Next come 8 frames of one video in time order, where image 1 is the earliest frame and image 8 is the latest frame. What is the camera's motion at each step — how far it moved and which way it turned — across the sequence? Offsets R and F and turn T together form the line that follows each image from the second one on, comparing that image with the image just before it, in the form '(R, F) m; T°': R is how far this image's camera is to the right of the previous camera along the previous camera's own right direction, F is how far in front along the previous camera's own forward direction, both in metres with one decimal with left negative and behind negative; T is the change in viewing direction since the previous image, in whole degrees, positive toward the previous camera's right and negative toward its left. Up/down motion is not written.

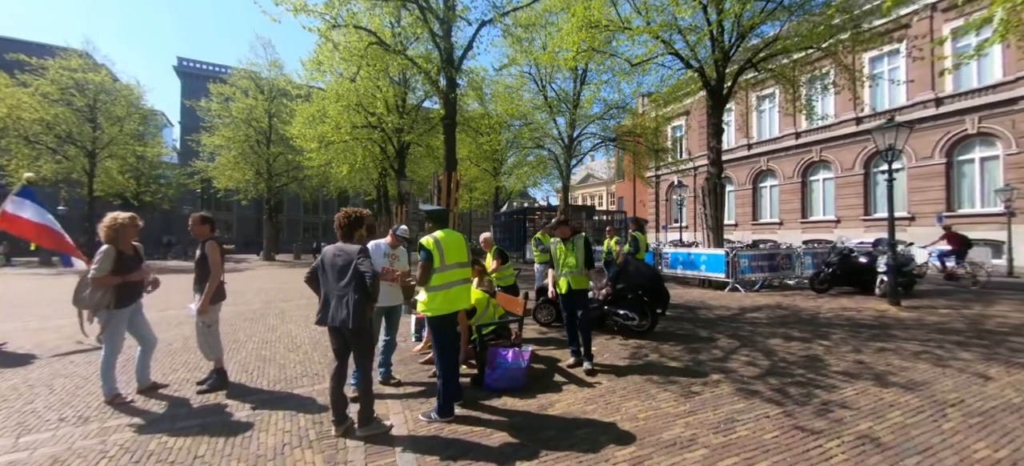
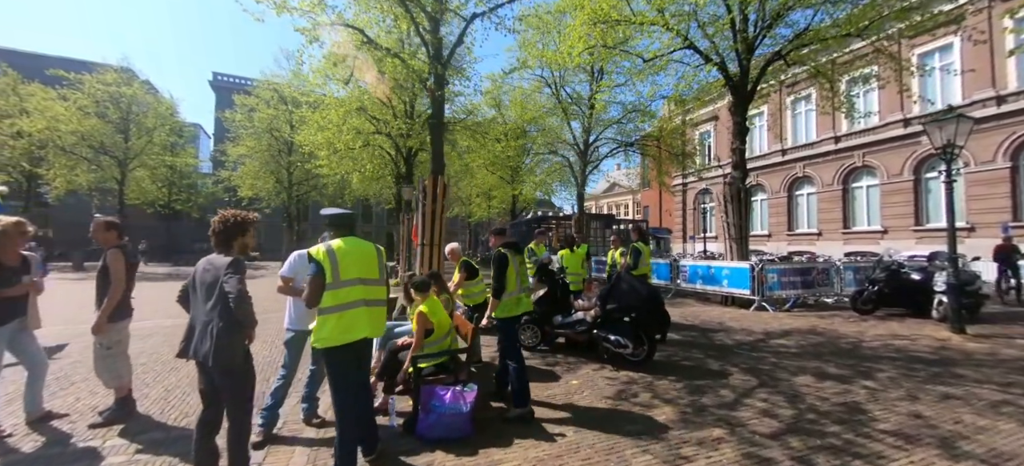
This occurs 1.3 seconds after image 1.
(+0.8, +1.0) m; -4°
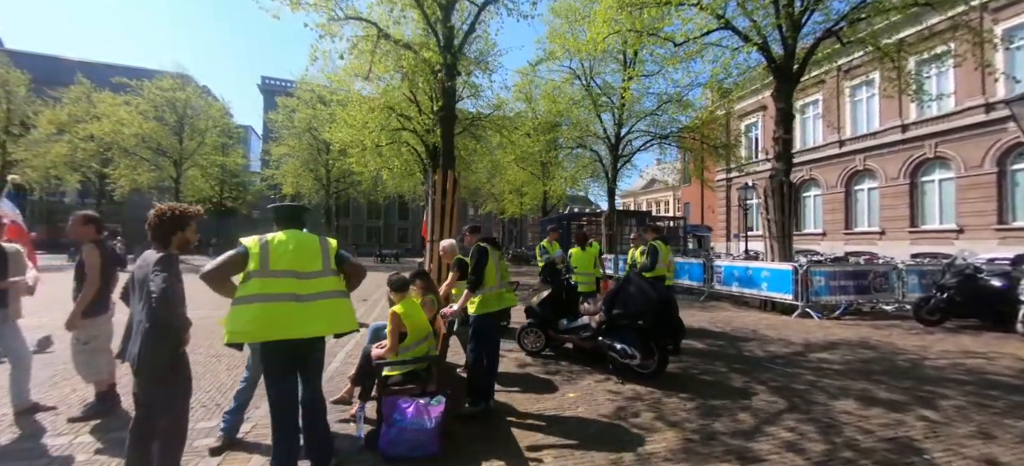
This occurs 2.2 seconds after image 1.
(+0.6, +0.5) m; -5°
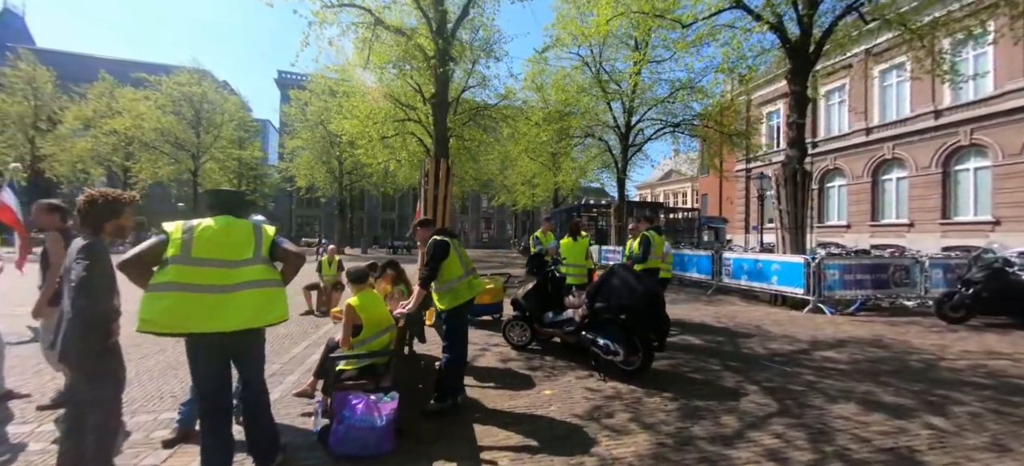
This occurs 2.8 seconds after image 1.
(+0.5, +0.3) m; -2°
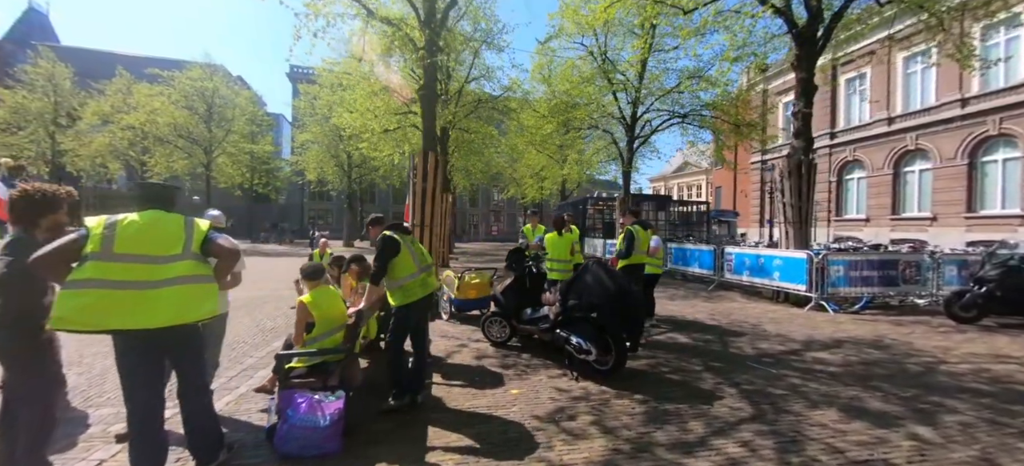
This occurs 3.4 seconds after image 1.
(+0.5, +0.2) m; -2°
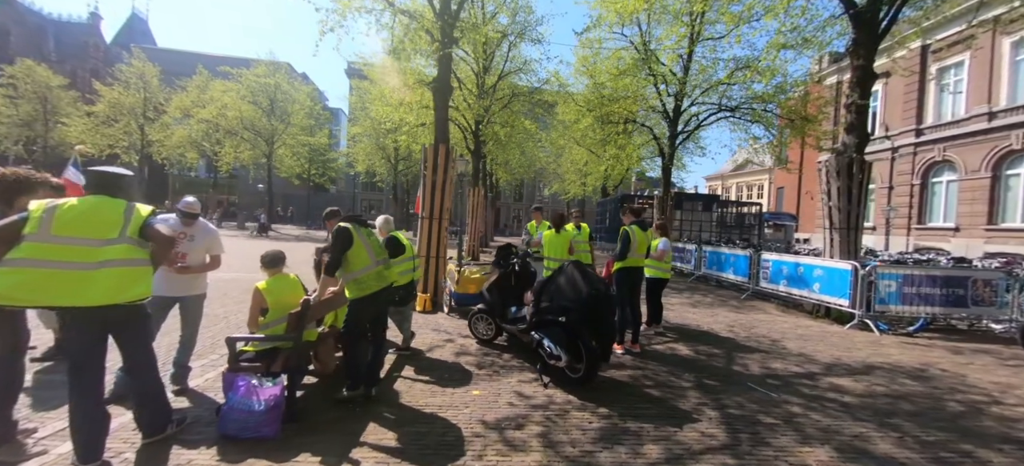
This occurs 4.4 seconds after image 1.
(+0.9, +0.3) m; -7°
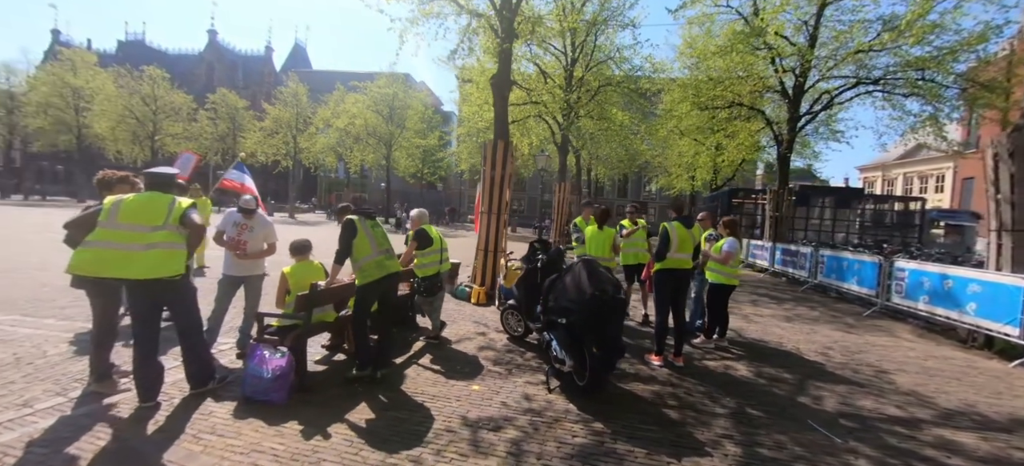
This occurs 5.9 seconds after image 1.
(+1.1, +0.3) m; -16°
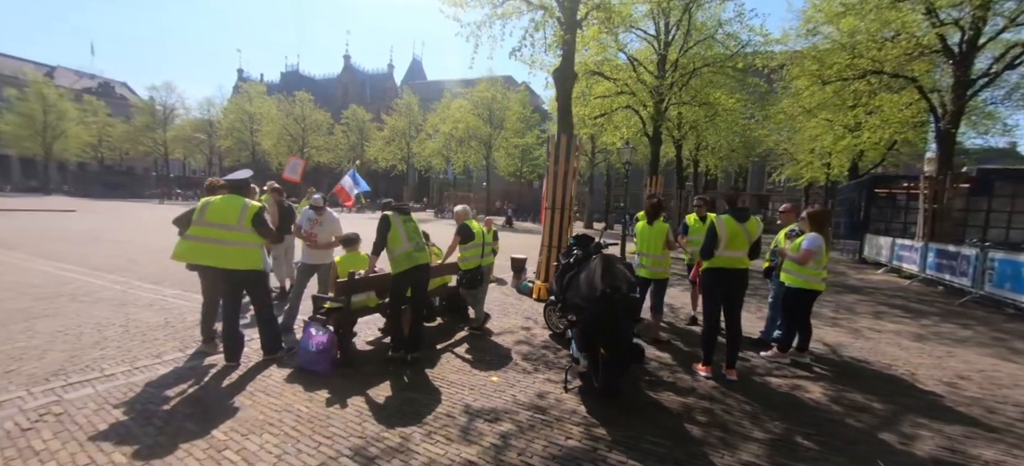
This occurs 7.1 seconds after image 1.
(+0.9, +0.2) m; -15°
